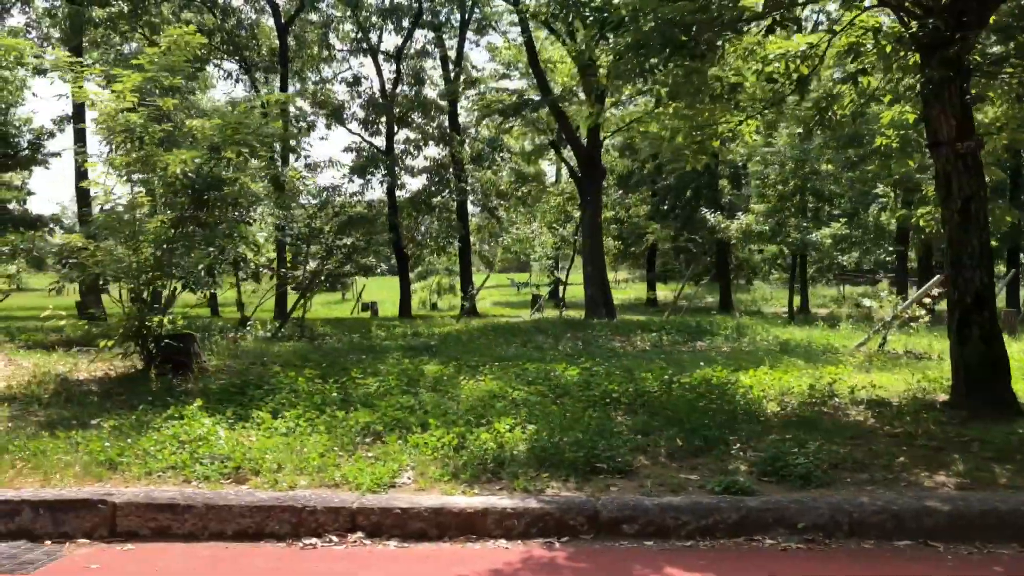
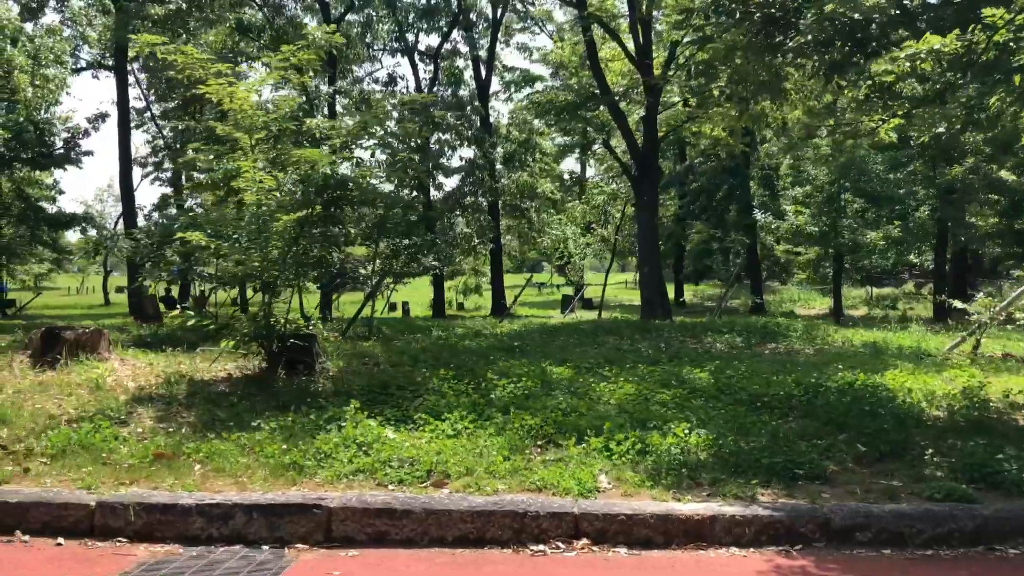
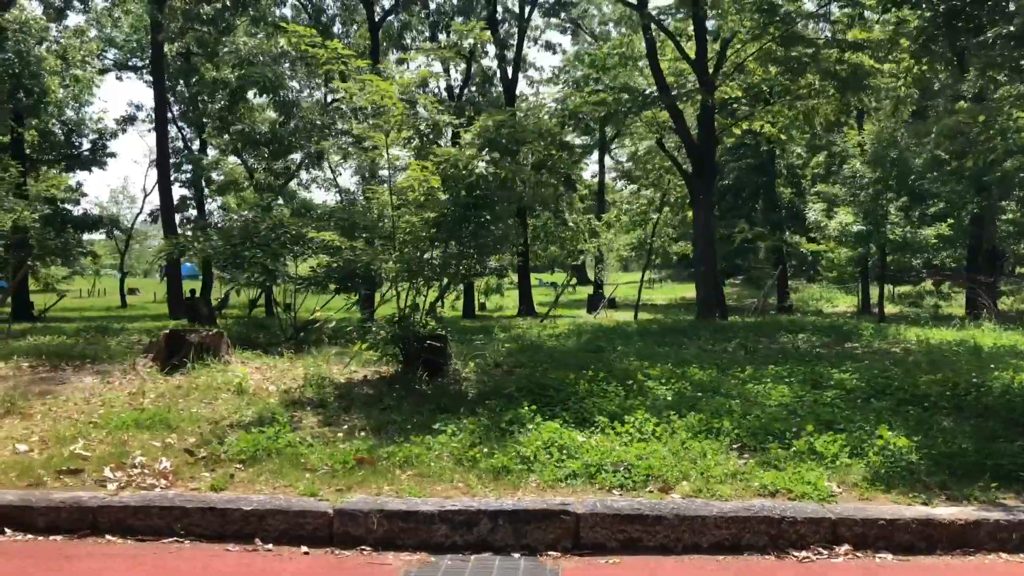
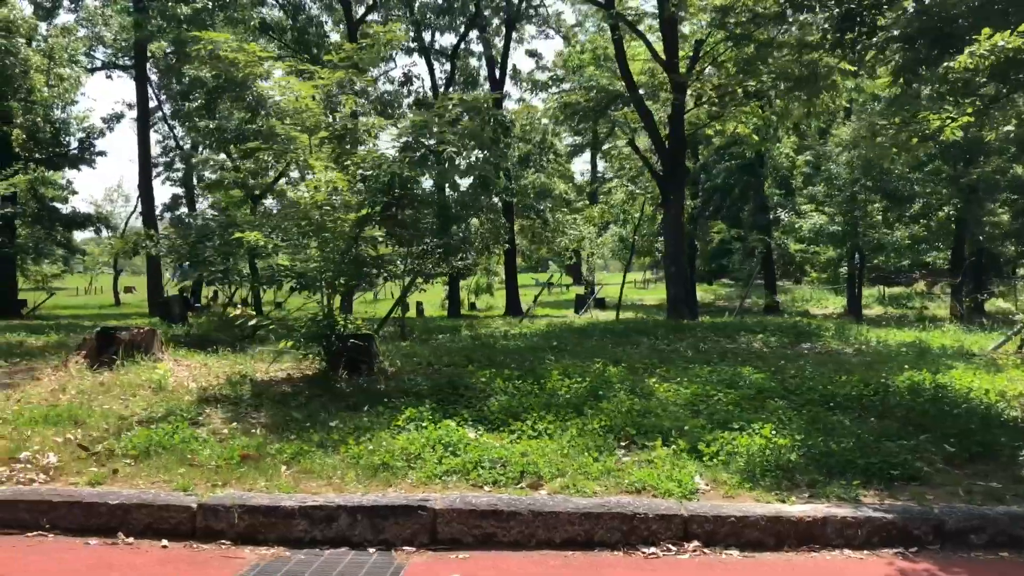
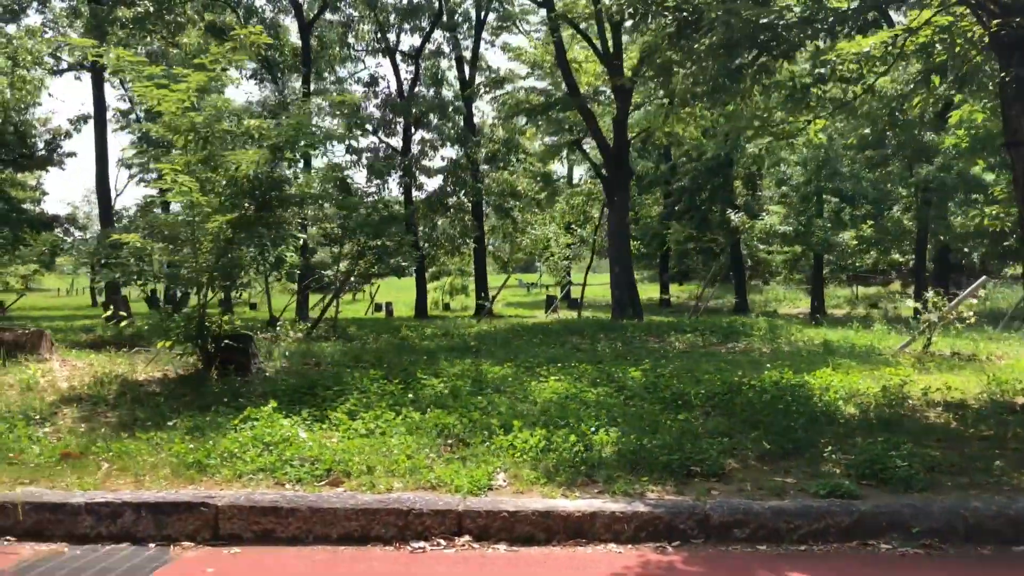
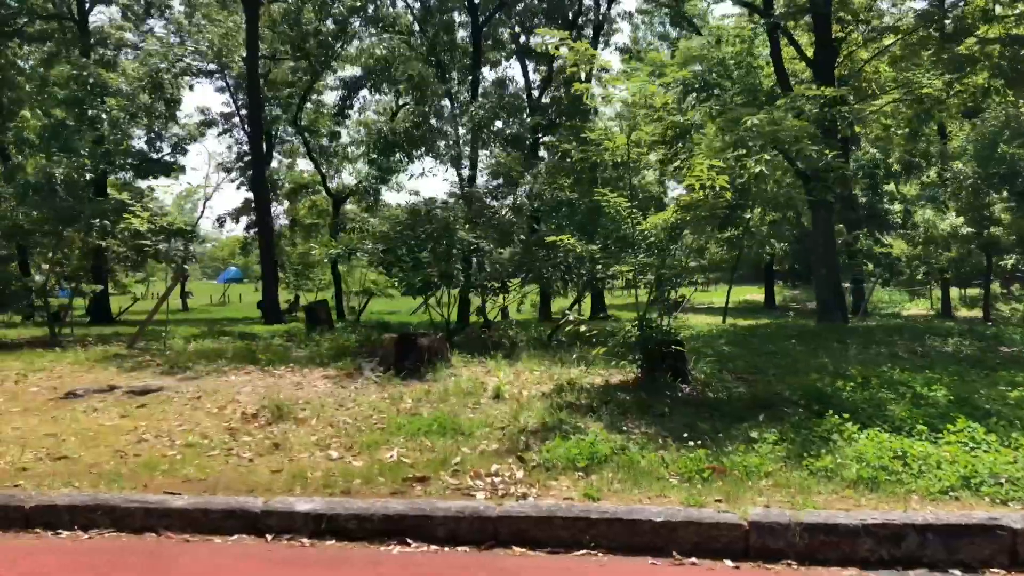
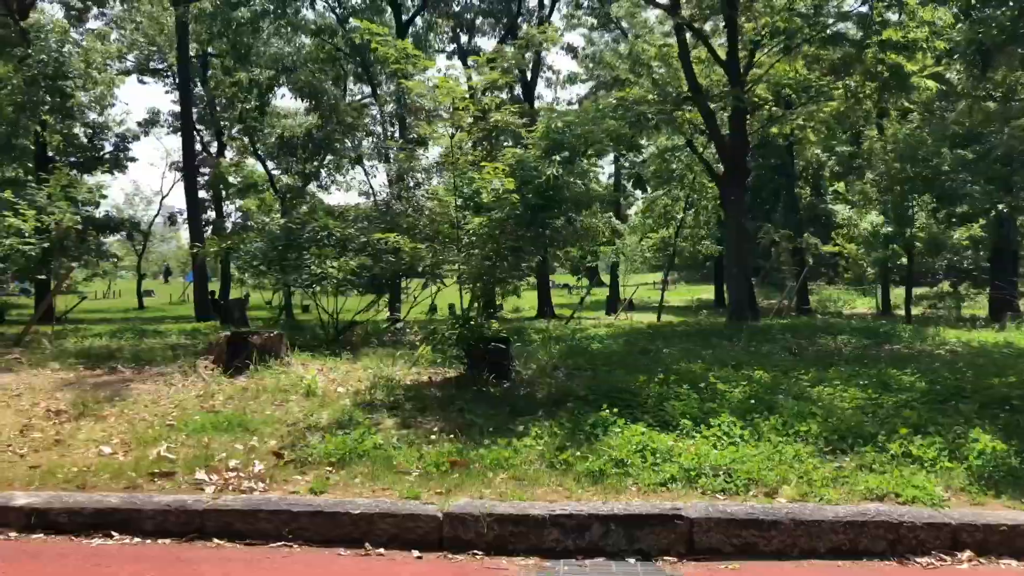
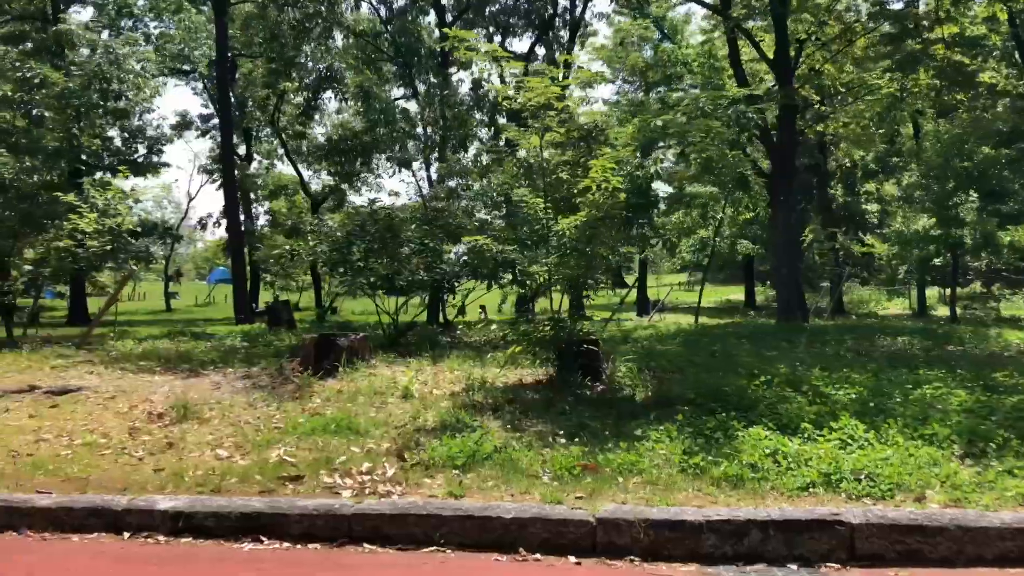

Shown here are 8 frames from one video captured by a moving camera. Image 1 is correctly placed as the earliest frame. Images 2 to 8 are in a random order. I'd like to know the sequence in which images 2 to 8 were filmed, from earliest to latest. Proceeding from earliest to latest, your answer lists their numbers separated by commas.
5, 2, 4, 3, 7, 8, 6
